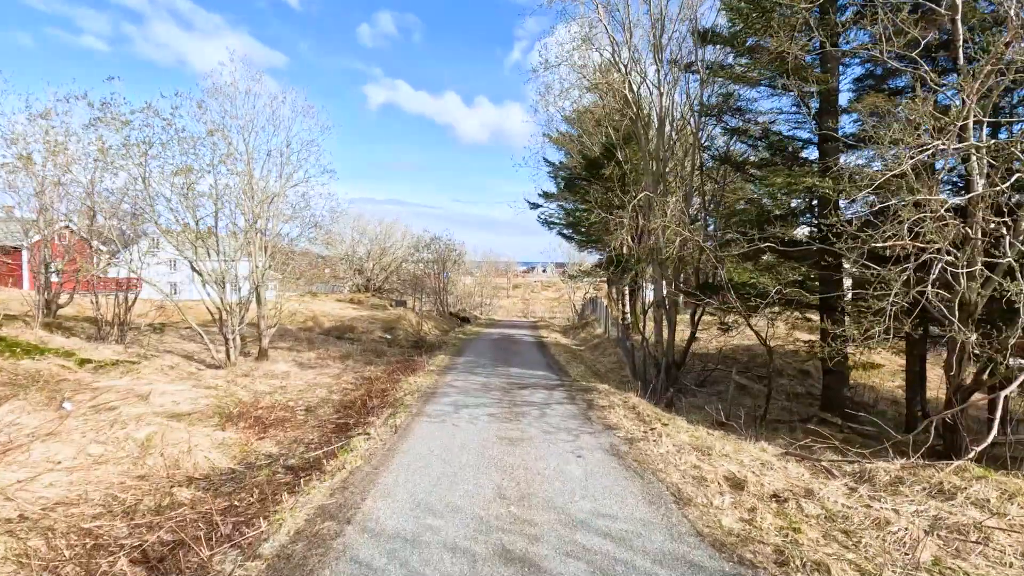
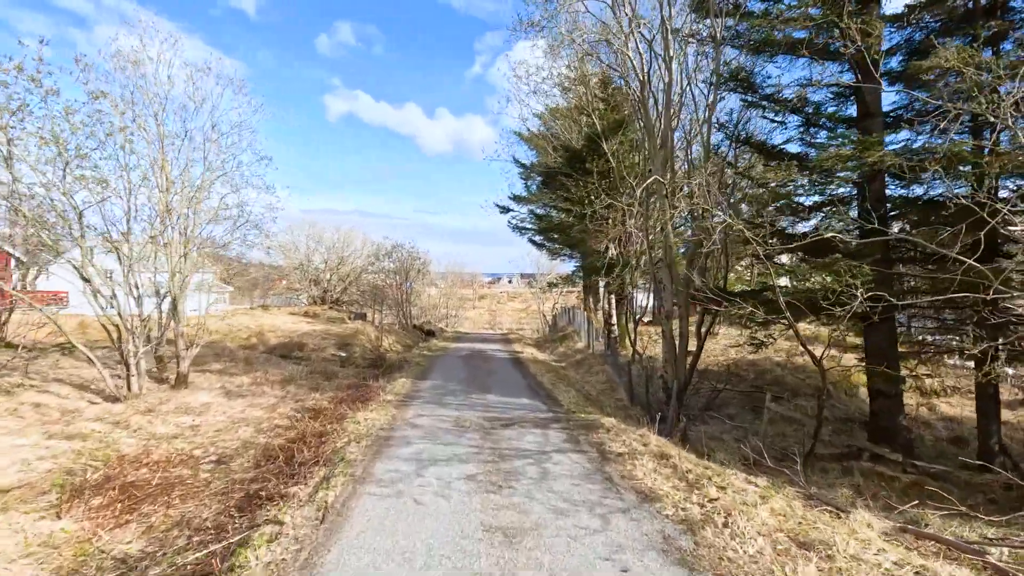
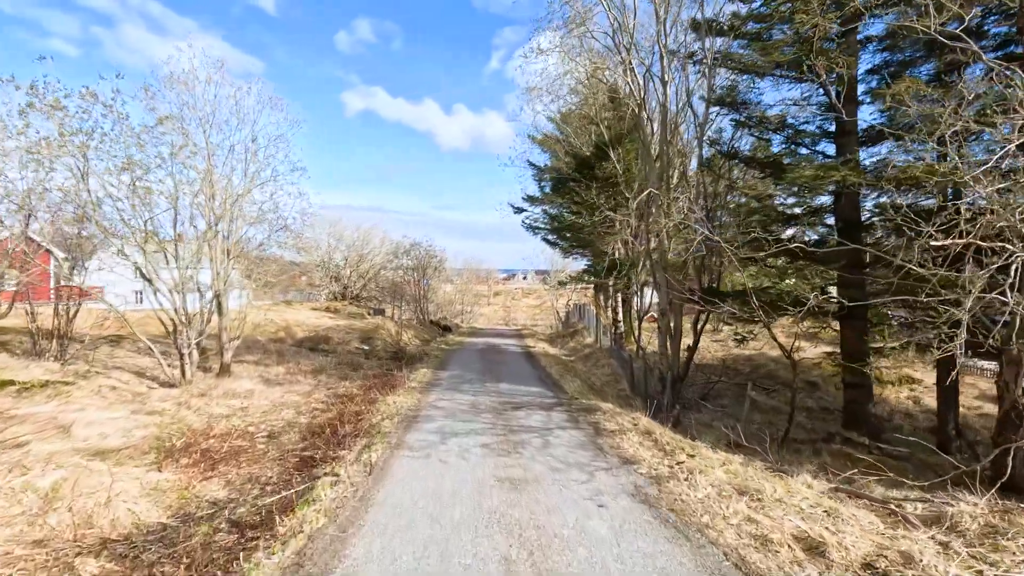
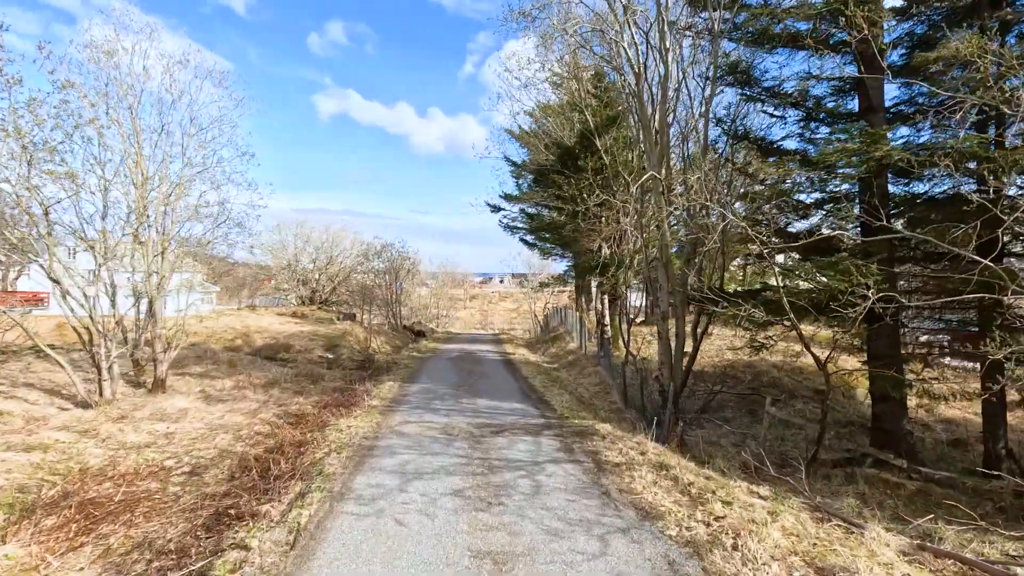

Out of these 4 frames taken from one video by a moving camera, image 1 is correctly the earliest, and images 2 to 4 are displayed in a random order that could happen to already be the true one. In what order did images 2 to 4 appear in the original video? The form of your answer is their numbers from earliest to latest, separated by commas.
3, 2, 4
